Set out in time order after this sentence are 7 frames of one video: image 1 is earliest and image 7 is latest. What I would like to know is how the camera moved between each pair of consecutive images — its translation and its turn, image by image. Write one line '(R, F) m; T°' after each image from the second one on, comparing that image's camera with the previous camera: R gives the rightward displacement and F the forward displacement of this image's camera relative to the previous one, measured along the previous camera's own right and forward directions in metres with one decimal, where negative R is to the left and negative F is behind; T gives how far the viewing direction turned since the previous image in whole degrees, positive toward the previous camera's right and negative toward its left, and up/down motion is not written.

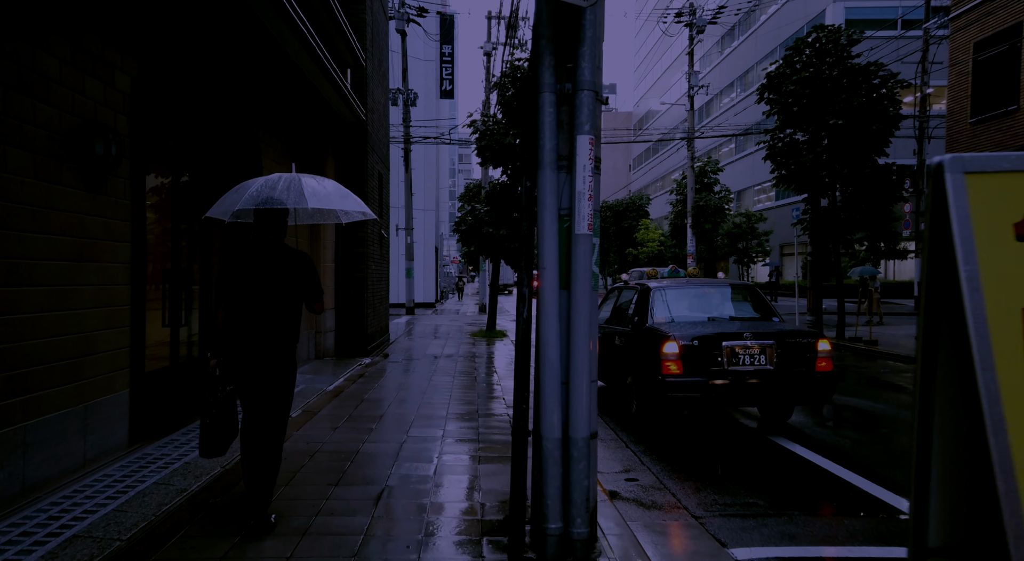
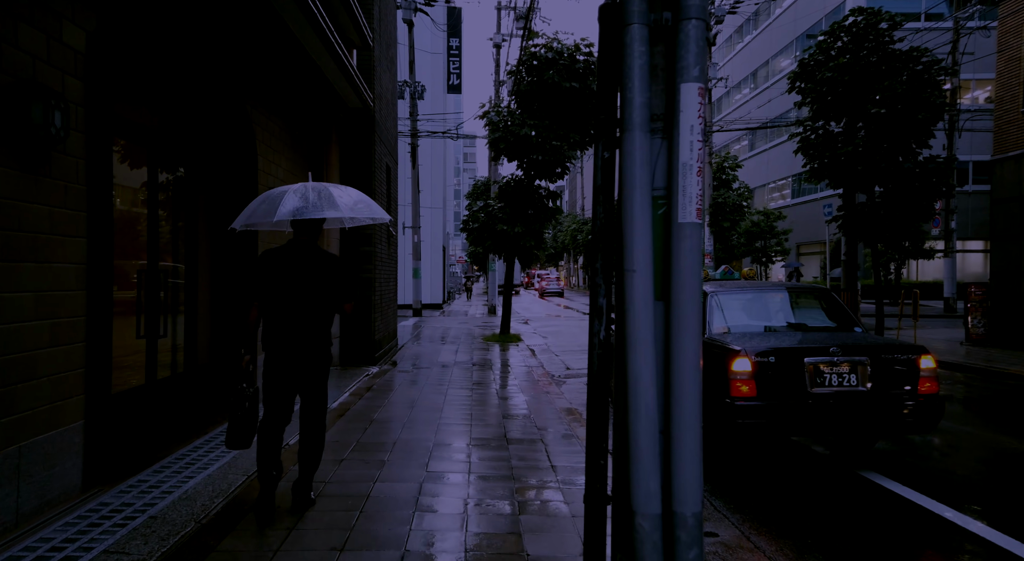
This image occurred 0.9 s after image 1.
(-0.3, +1.0) m; 0°
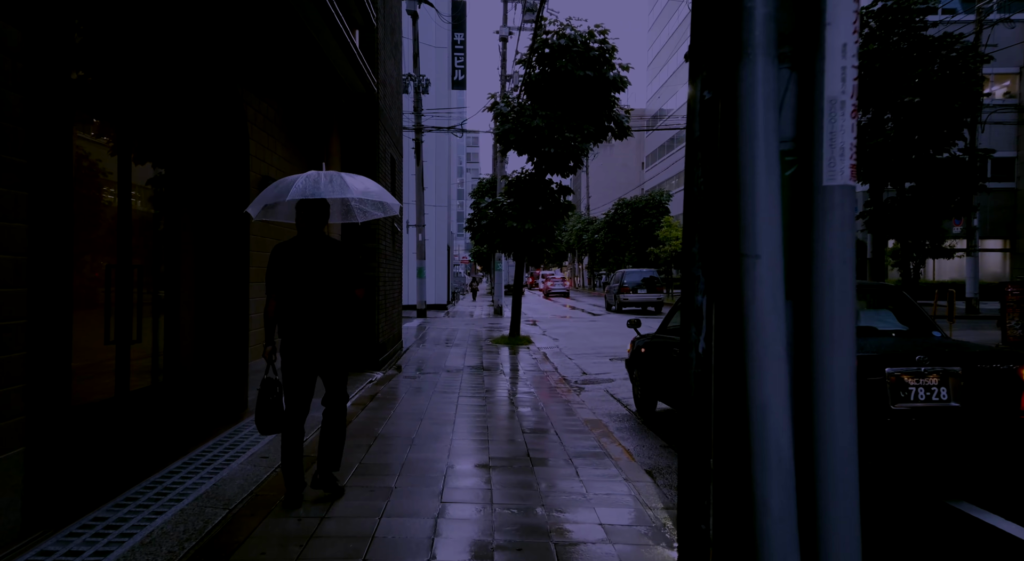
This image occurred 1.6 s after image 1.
(-0.2, +0.7) m; 0°
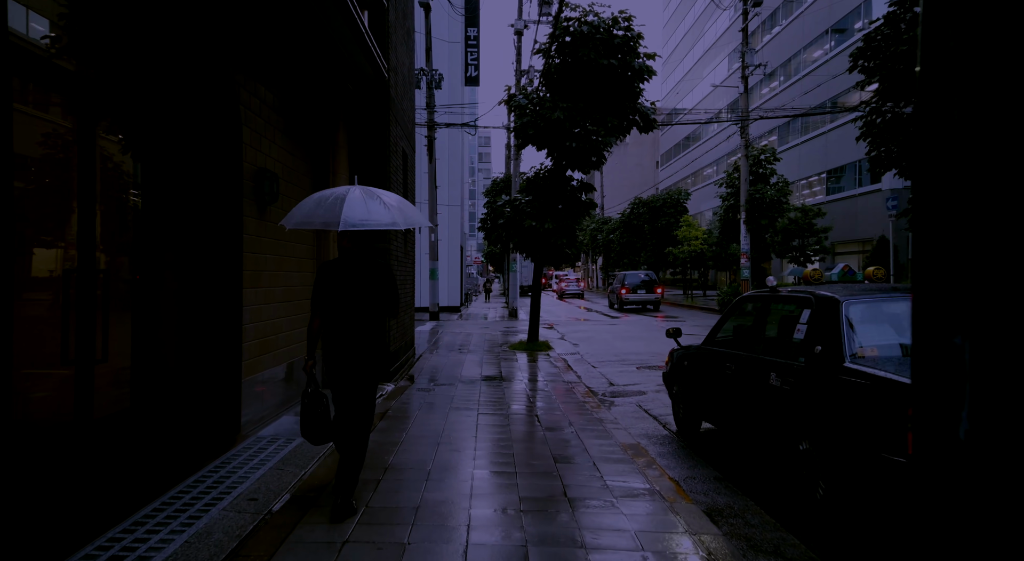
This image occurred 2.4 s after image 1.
(-0.1, +0.8) m; -1°
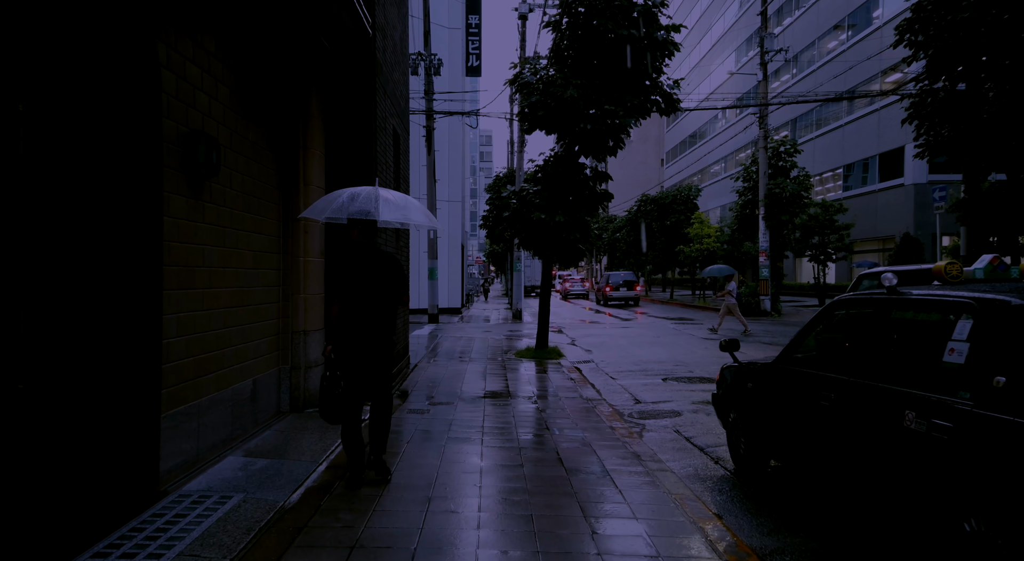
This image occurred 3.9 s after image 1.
(-0.1, +1.5) m; 0°
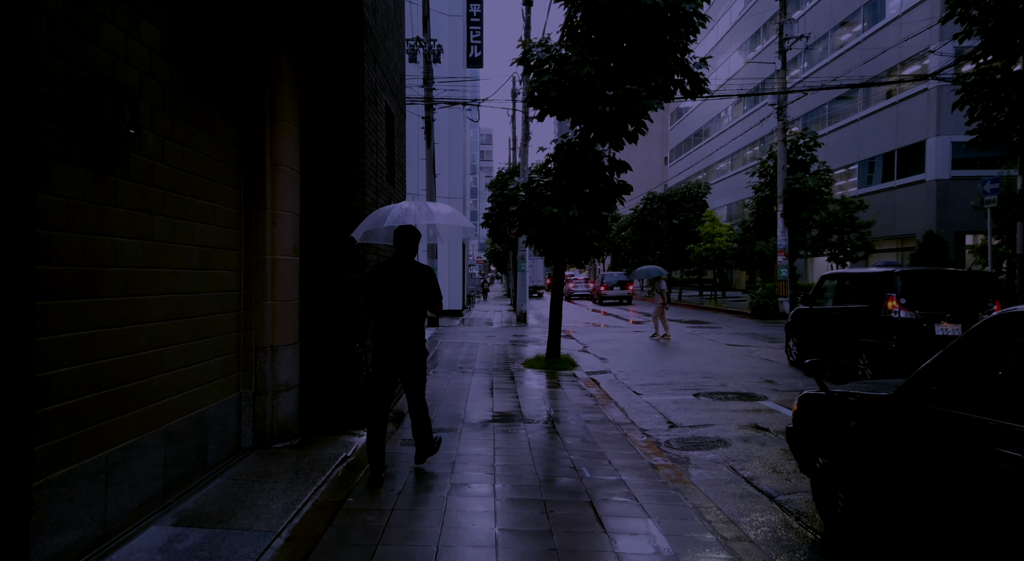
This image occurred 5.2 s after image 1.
(-0.1, +1.3) m; 0°
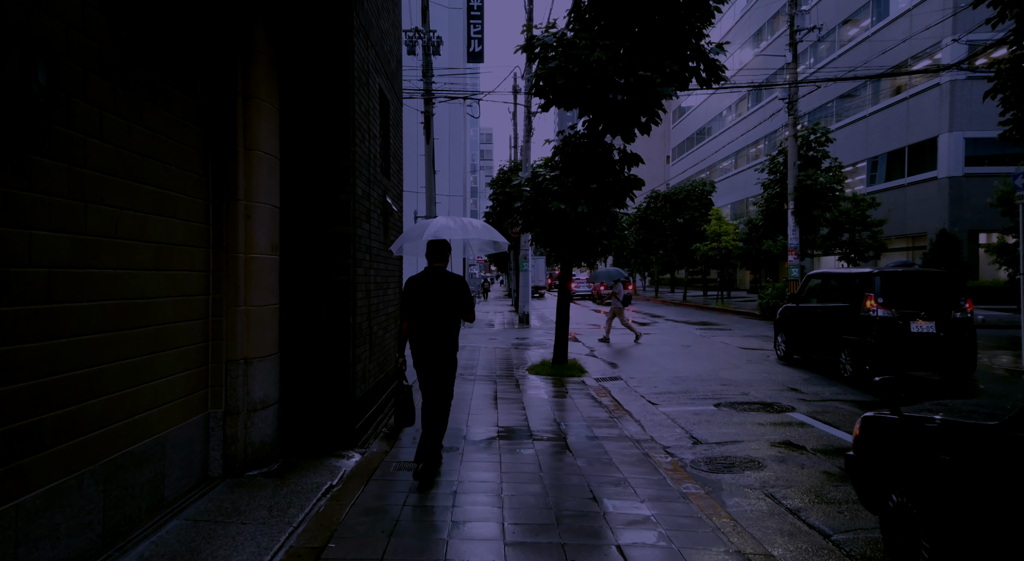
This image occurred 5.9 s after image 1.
(-0.1, +0.7) m; 0°
